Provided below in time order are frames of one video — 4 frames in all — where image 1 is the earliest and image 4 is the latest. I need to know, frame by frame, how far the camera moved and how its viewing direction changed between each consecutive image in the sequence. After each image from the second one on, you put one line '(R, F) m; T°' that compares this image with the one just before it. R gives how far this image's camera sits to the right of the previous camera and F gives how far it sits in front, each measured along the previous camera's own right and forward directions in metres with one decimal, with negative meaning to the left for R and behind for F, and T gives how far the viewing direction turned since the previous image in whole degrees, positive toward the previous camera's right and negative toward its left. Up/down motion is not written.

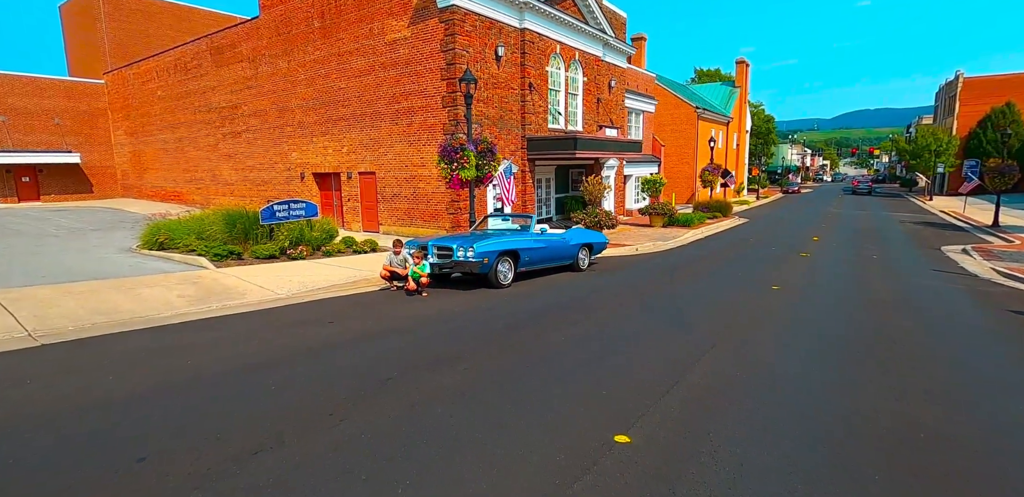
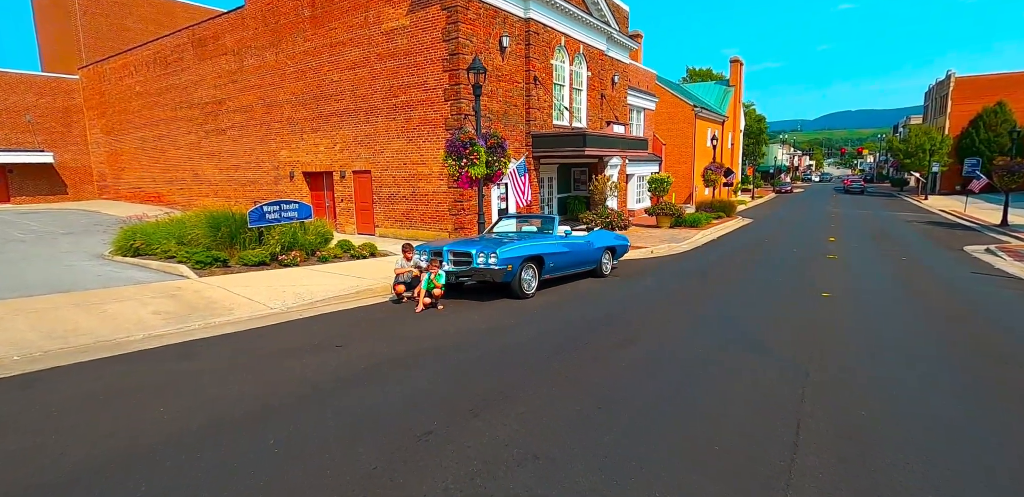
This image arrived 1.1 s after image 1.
(-0.6, +1.1) m; +1°
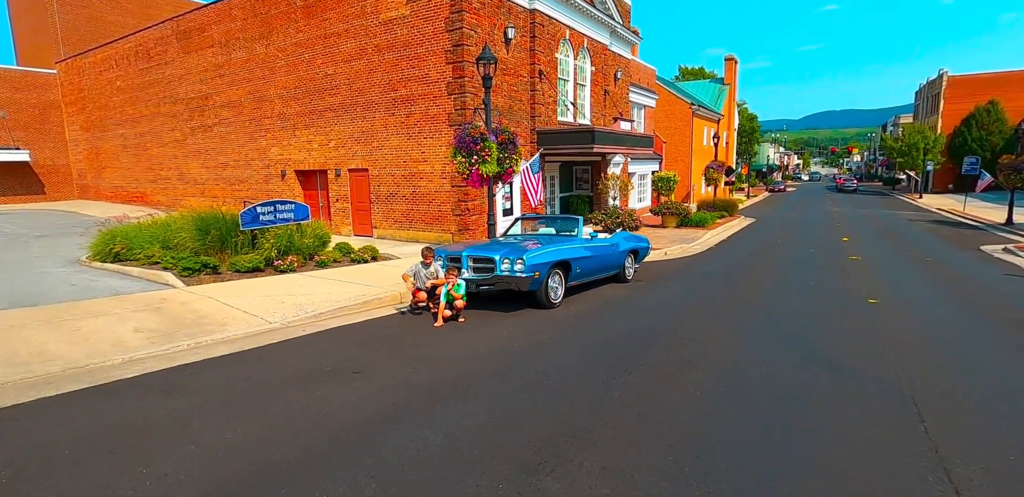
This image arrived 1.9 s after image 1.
(-0.5, +0.8) m; +1°
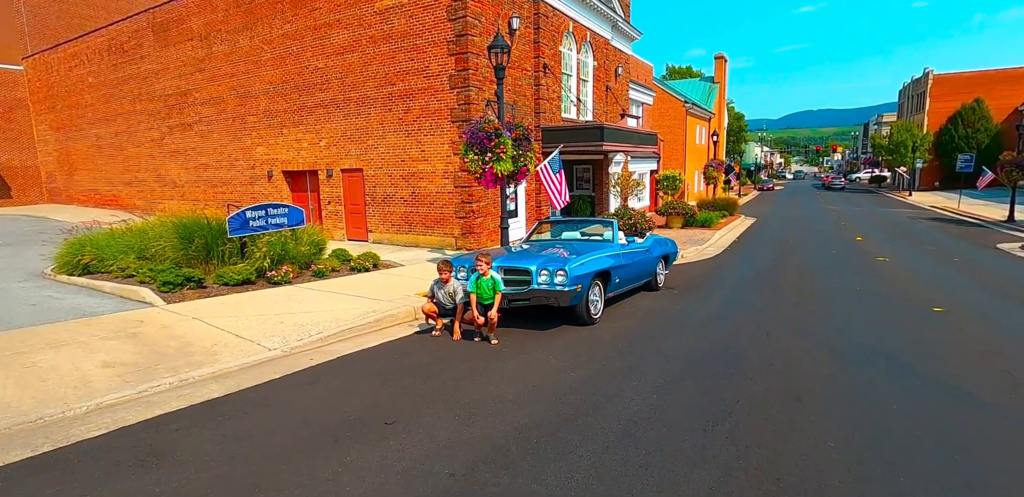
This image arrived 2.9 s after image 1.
(-0.6, +1.0) m; +2°
